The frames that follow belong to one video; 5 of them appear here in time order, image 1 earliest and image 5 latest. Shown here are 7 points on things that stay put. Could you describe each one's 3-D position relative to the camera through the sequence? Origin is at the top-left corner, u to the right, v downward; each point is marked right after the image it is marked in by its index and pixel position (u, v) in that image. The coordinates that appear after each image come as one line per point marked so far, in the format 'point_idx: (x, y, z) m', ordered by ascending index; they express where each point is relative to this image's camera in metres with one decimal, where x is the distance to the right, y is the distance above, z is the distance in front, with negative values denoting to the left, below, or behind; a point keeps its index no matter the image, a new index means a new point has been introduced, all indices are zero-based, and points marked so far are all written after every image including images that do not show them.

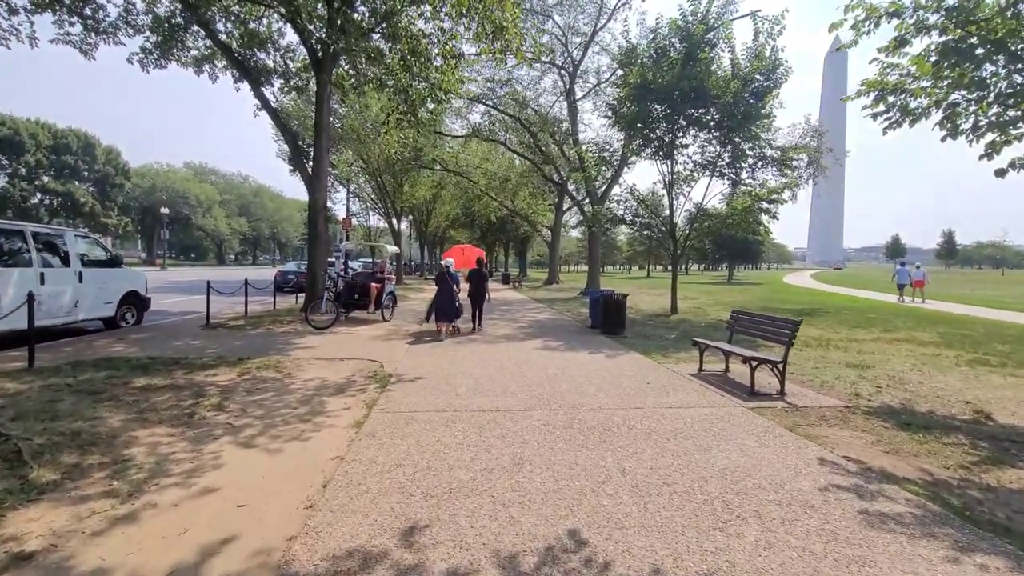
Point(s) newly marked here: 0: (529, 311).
0: (+0.6, -0.9, +18.4) m
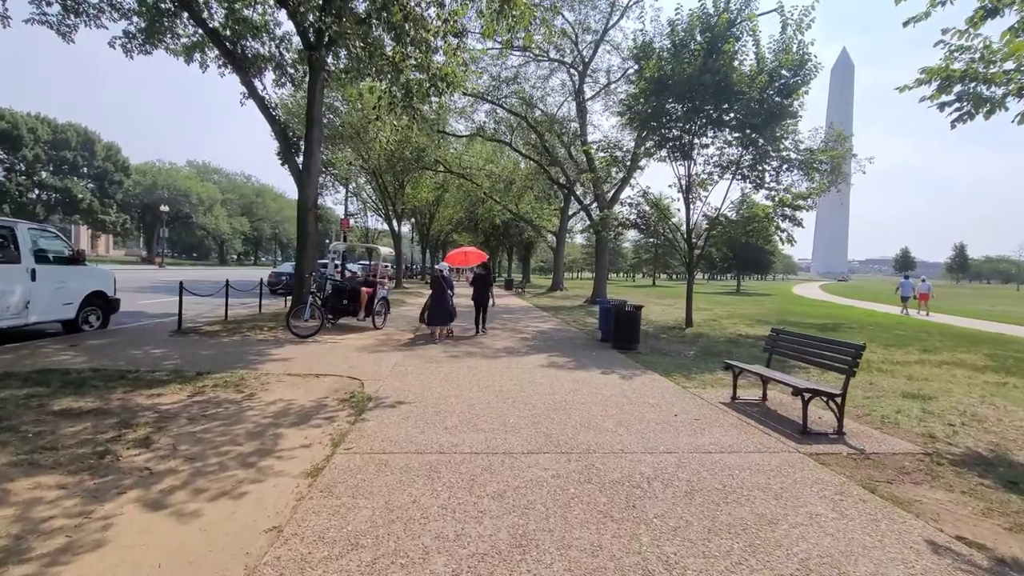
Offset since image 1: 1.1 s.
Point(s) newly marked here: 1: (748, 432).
0: (+0.7, -1.1, +17.2) m
1: (+2.7, -1.6, +5.6) m
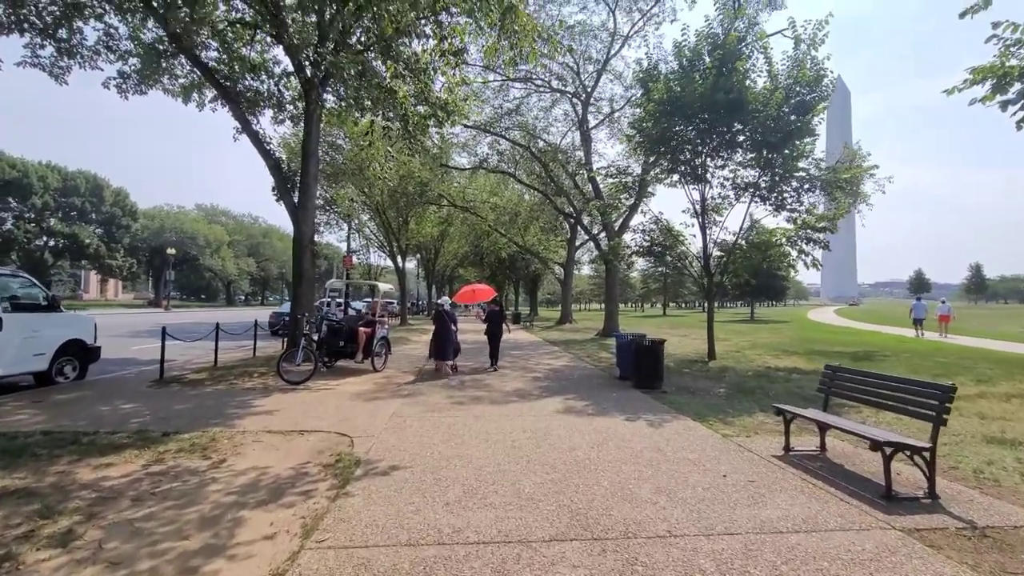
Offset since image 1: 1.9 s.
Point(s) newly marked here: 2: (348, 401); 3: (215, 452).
0: (+1.0, -2.2, +16.1) m
1: (+2.8, -1.9, +4.5) m
2: (-3.0, -2.1, +9.2) m
3: (-3.5, -2.0, +6.0) m
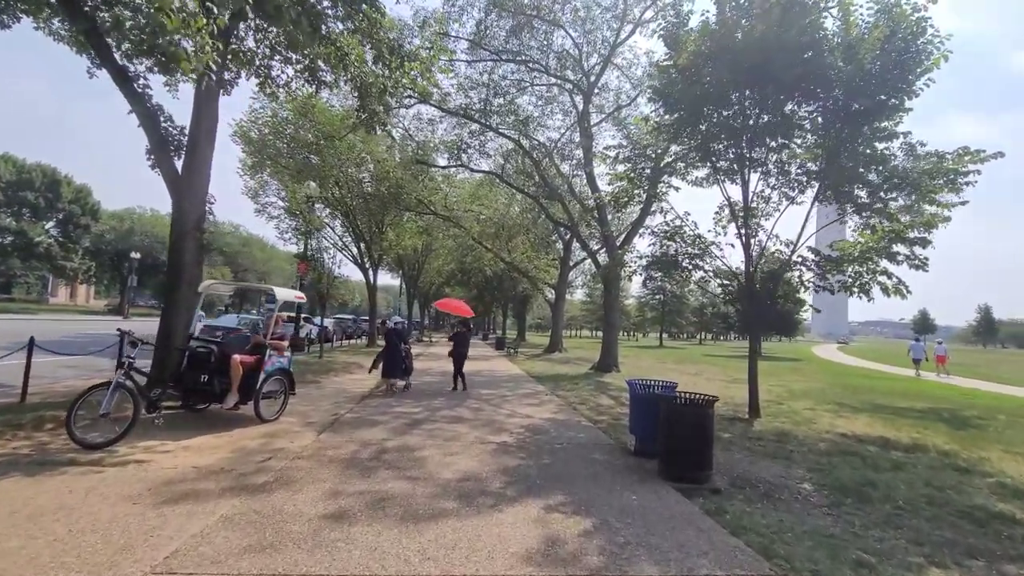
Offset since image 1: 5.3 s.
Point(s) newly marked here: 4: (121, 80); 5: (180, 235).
0: (+0.2, -2.7, +11.8) m
1: (+2.2, -1.9, +0.2) m
2: (-3.7, -2.1, +4.8) m
3: (-4.1, -1.7, +1.6) m
4: (-7.7, +4.2, +10.0) m
5: (-6.6, +1.1, +10.0) m
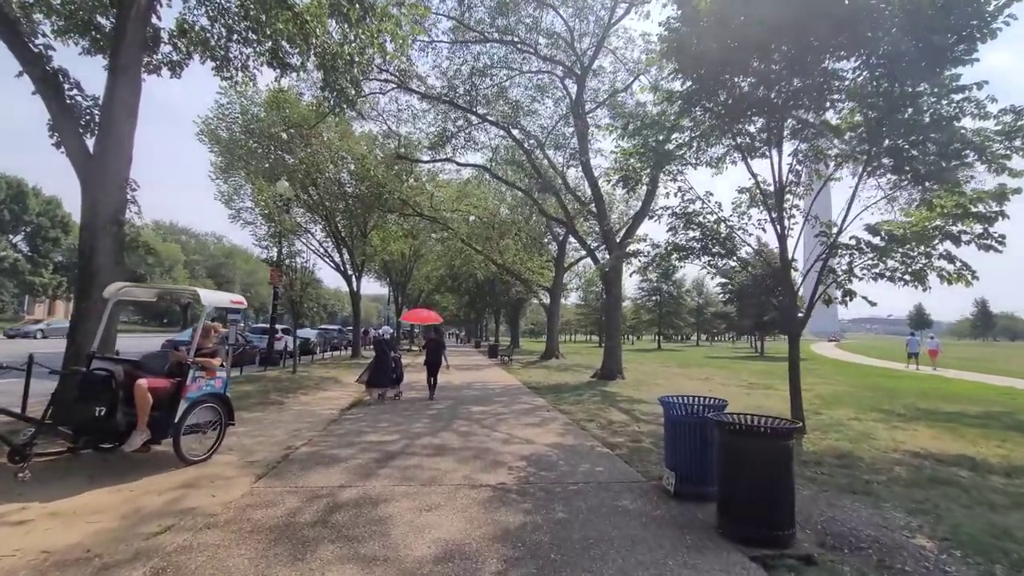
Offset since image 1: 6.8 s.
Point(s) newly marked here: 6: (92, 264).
0: (+0.2, -2.7, +9.9) m
1: (+2.3, -1.7, -1.6) m
2: (-3.6, -2.0, +2.9) m
3: (-4.0, -1.7, -0.4) m
4: (-8.0, +4.0, +8.1) m
5: (-6.8, +1.0, +8.1) m
6: (-6.7, +0.4, +8.0) m
